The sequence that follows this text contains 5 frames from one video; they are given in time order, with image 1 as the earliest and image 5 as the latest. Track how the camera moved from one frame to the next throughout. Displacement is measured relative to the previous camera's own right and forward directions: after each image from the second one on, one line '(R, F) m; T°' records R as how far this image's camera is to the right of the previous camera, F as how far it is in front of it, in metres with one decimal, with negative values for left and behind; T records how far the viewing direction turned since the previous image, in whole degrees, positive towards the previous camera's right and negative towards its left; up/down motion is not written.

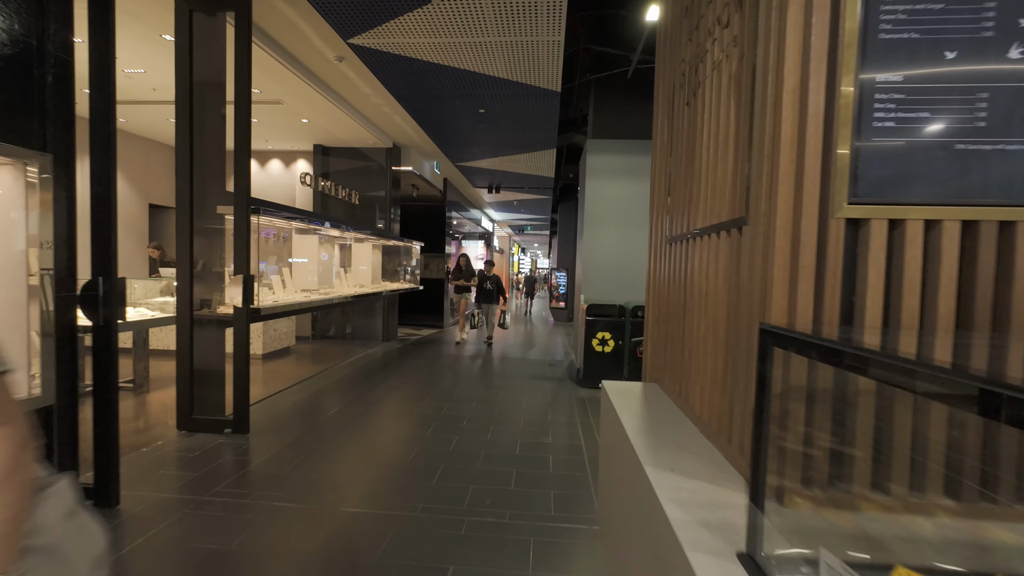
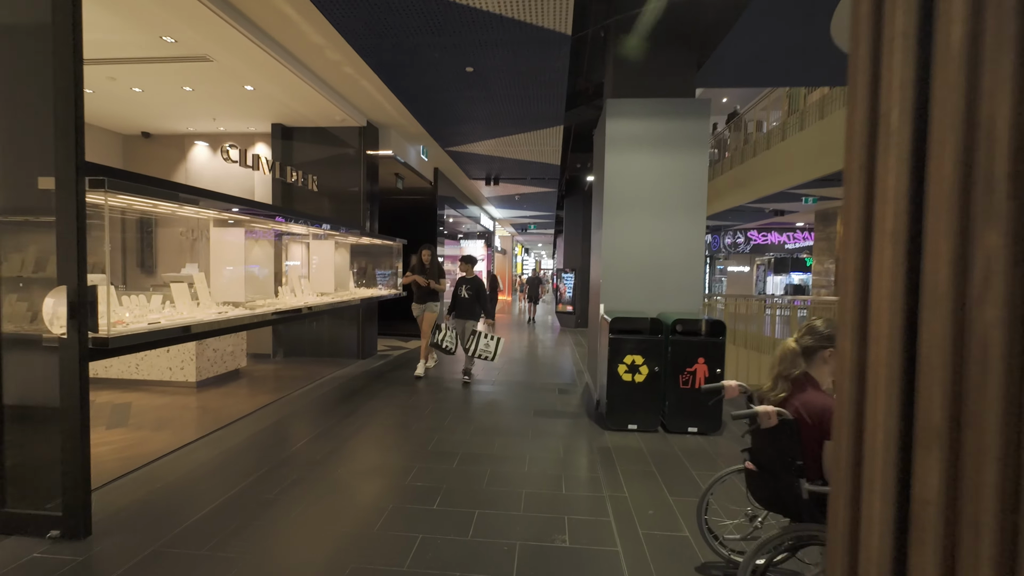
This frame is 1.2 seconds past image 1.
(+0.1, +1.3) m; -1°
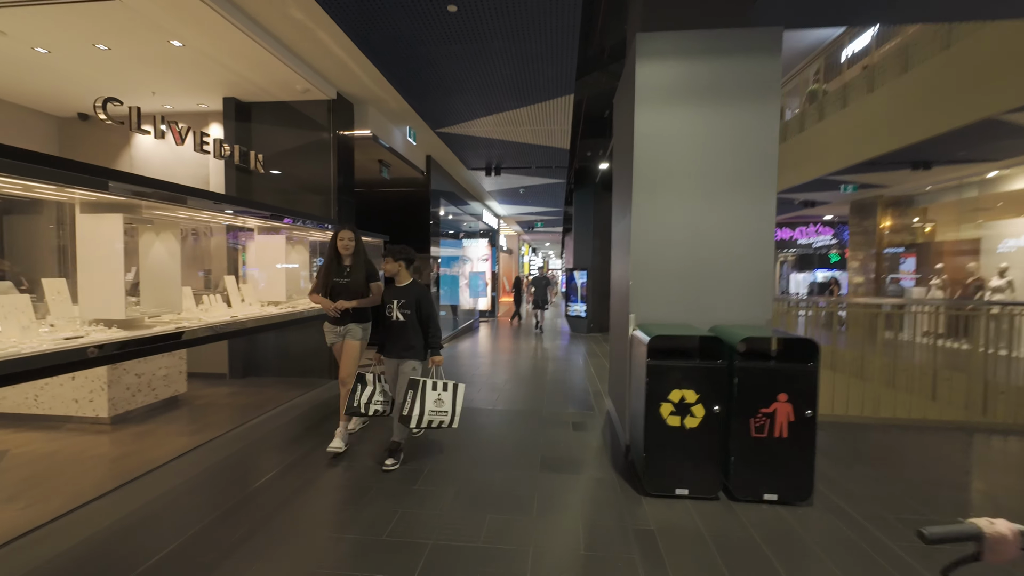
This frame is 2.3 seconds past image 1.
(+0.1, +1.1) m; -1°
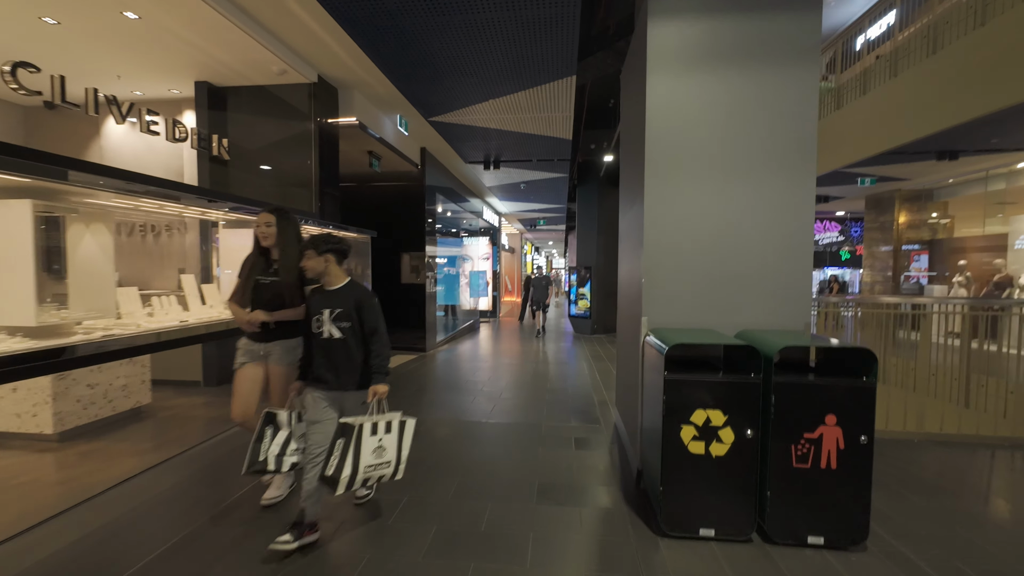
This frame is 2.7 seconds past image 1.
(+0.1, +0.4) m; -1°
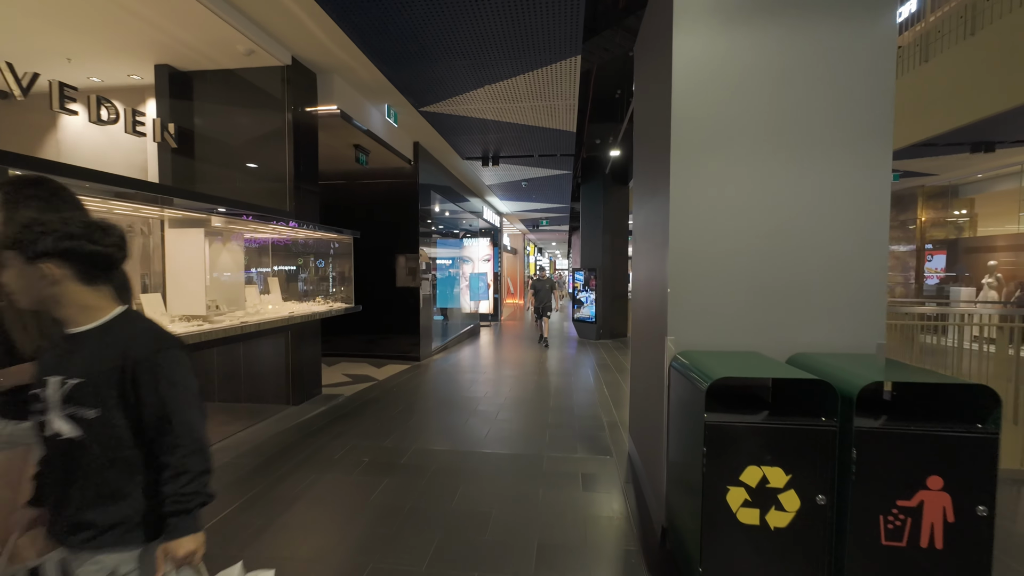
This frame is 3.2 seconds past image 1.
(+0.1, +0.5) m; 0°
